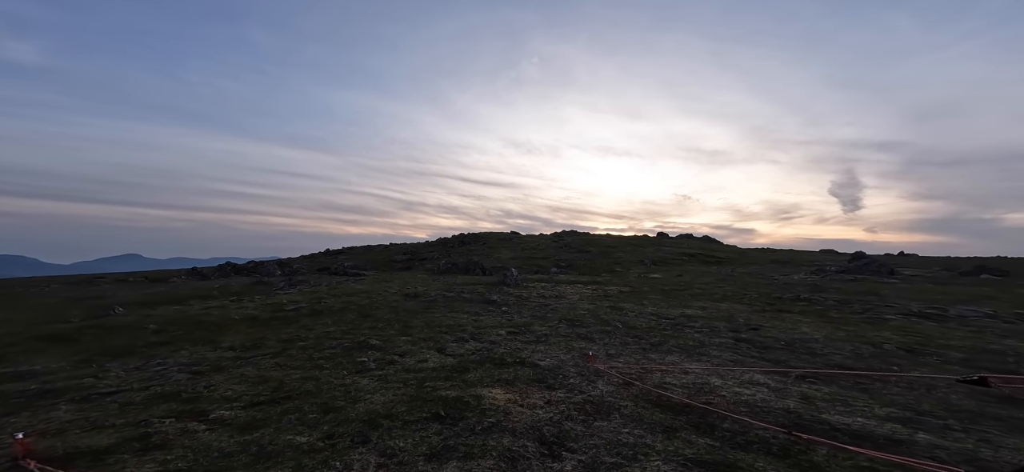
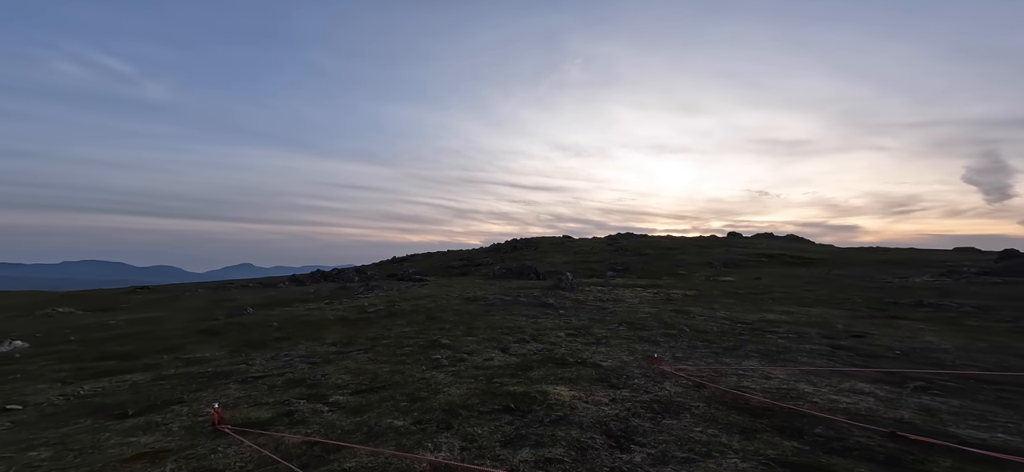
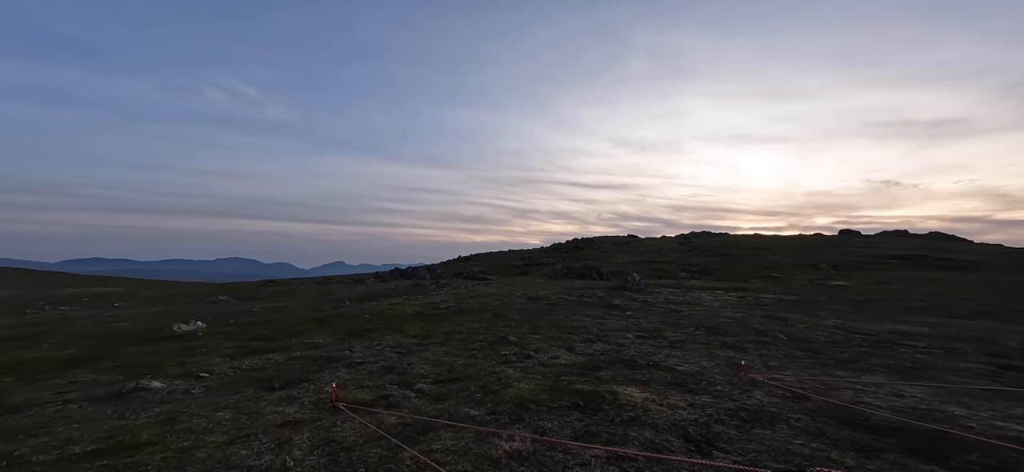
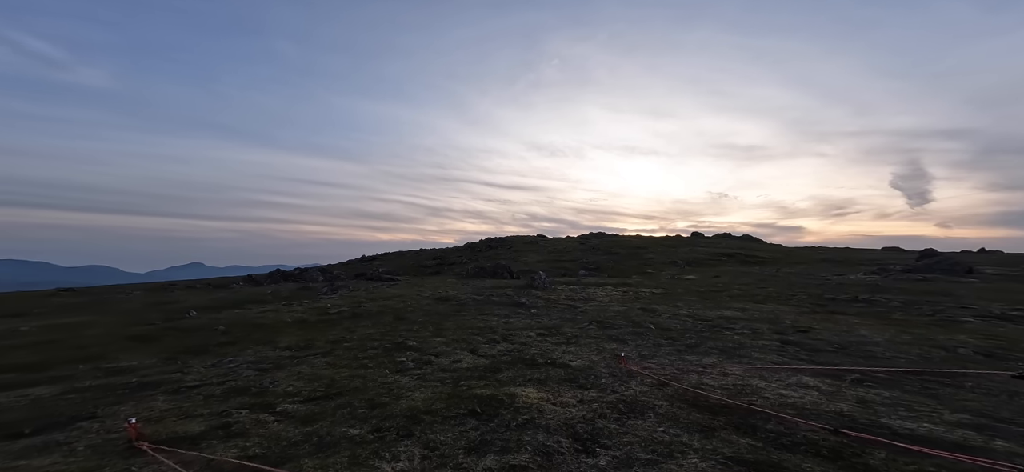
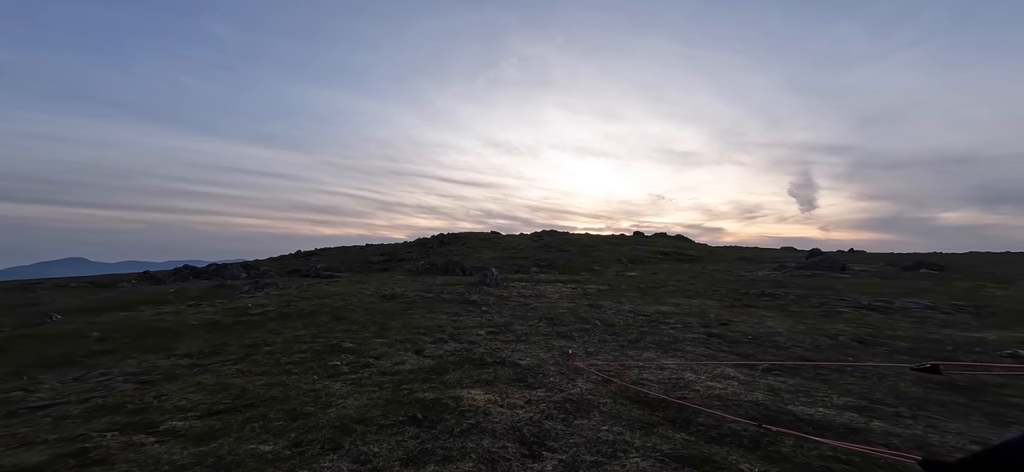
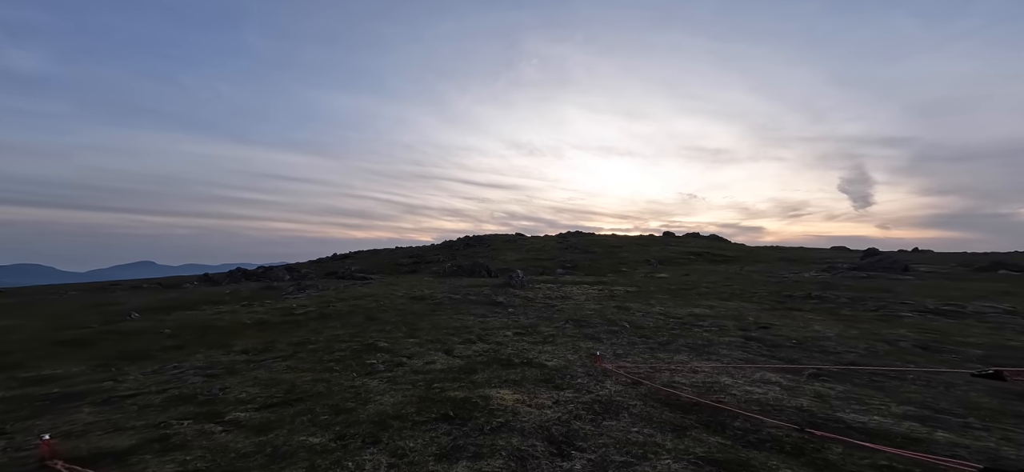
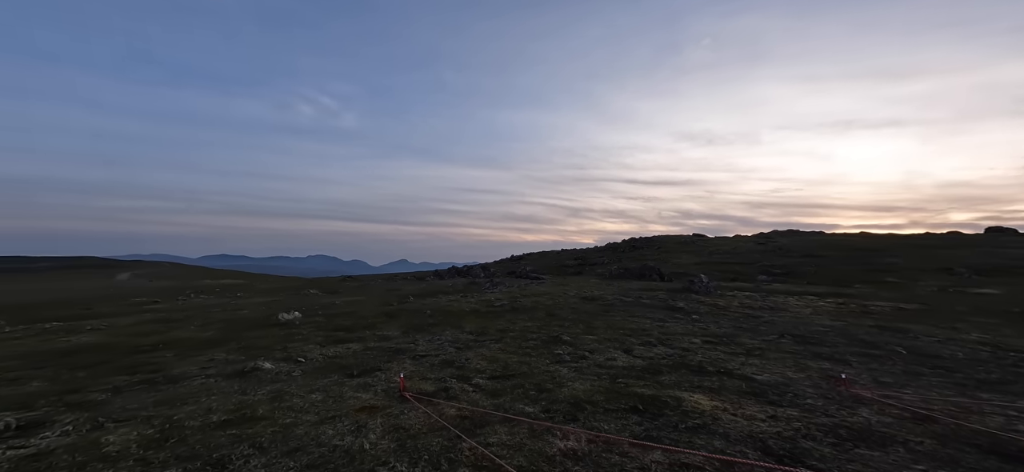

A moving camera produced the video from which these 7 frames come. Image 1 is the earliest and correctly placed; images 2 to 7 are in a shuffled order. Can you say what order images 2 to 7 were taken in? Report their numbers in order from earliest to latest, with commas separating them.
5, 6, 4, 2, 3, 7
